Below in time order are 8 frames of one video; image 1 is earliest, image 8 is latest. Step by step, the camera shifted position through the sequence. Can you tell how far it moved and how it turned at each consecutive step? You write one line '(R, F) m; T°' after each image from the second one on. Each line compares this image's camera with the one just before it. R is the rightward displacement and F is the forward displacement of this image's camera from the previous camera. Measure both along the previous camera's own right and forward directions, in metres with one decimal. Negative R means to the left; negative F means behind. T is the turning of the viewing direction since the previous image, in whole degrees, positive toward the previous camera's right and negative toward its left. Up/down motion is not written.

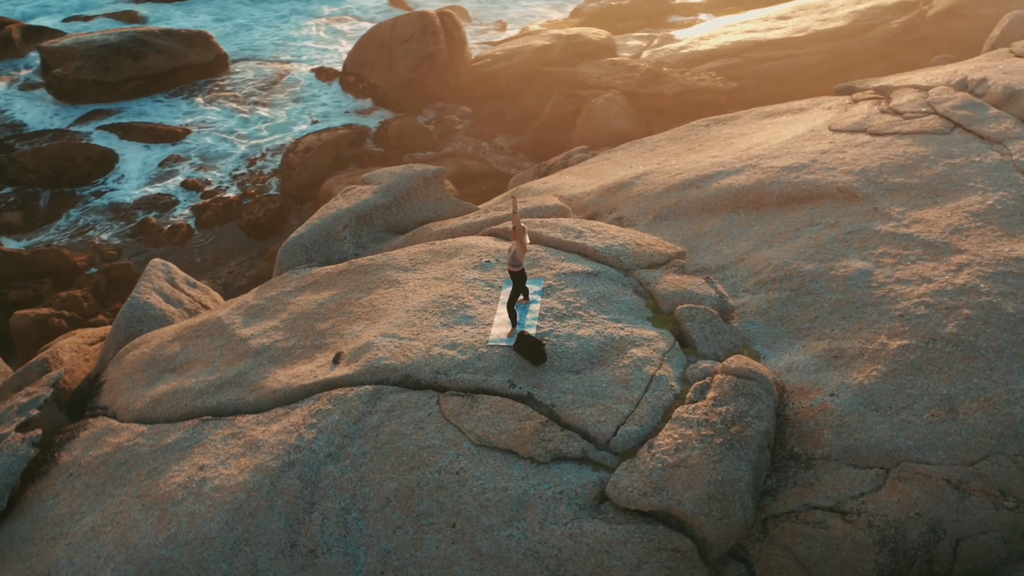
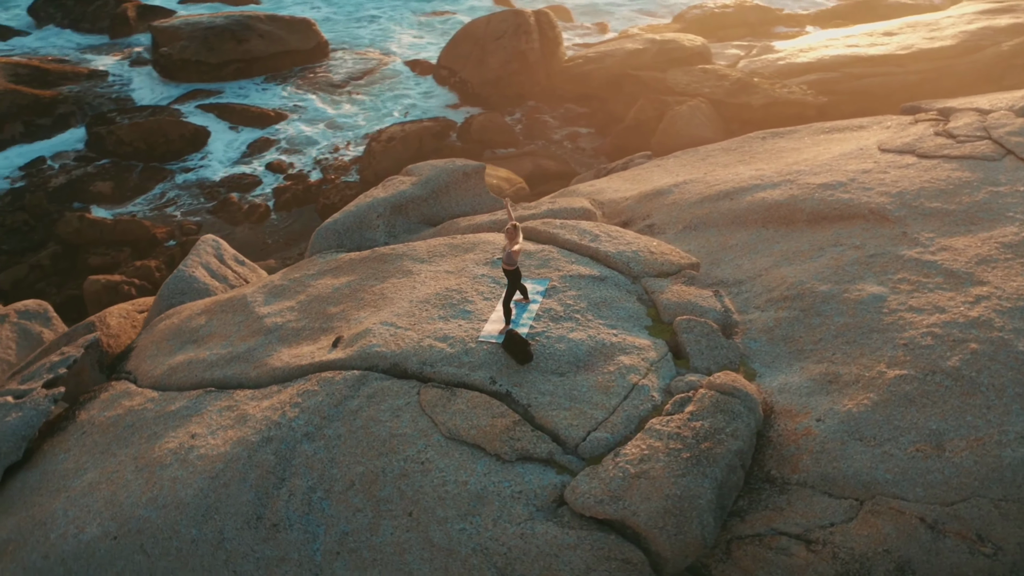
(+0.8, 0.0) m; -7°
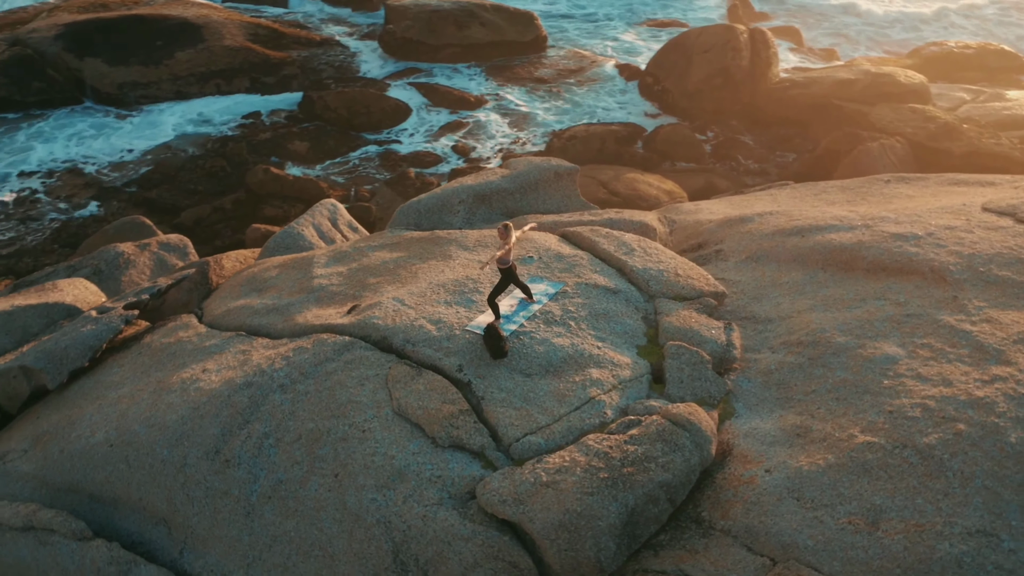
(+1.8, +0.1) m; -14°
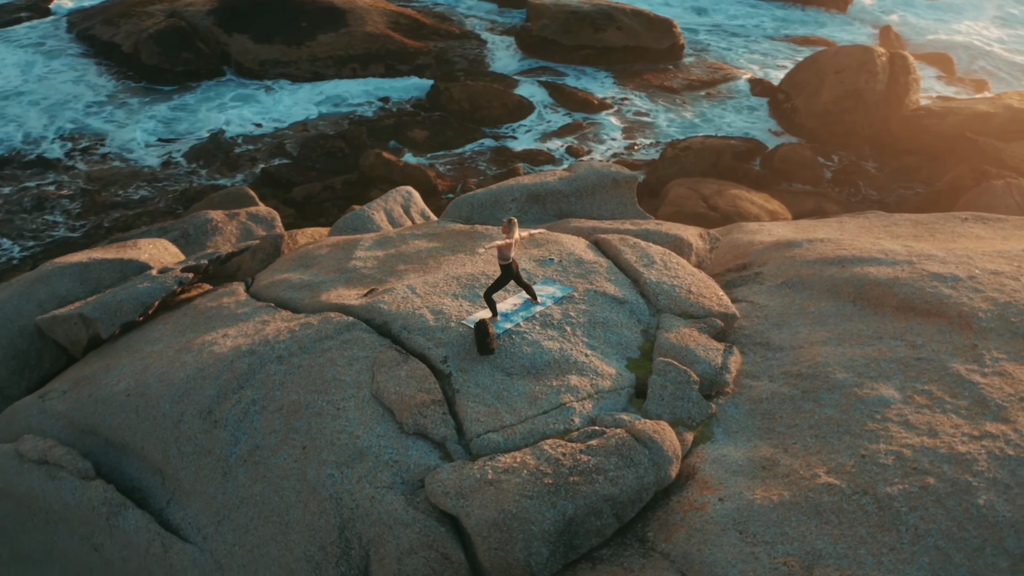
(+1.1, +0.1) m; -9°
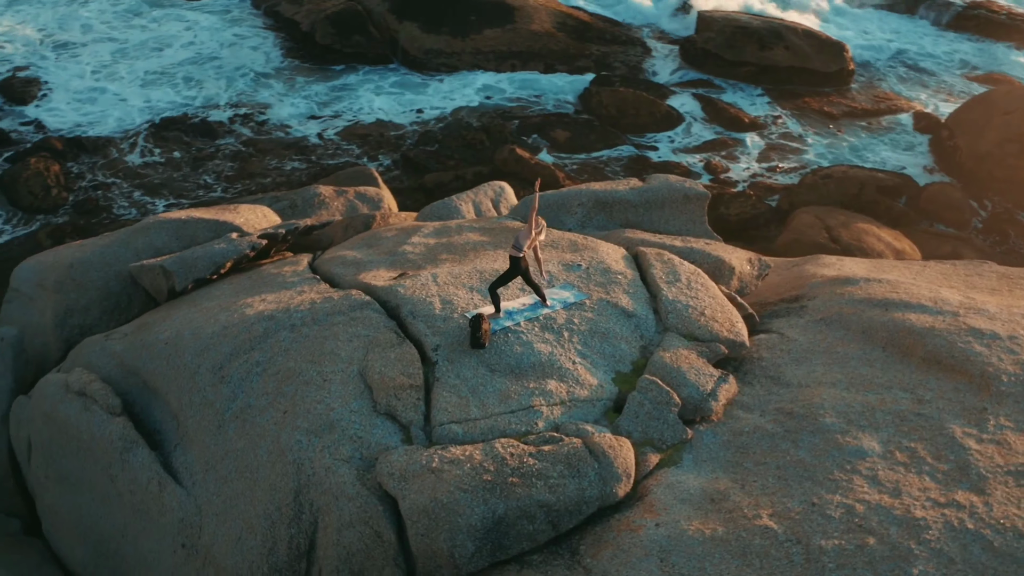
(+1.3, +0.1) m; -11°
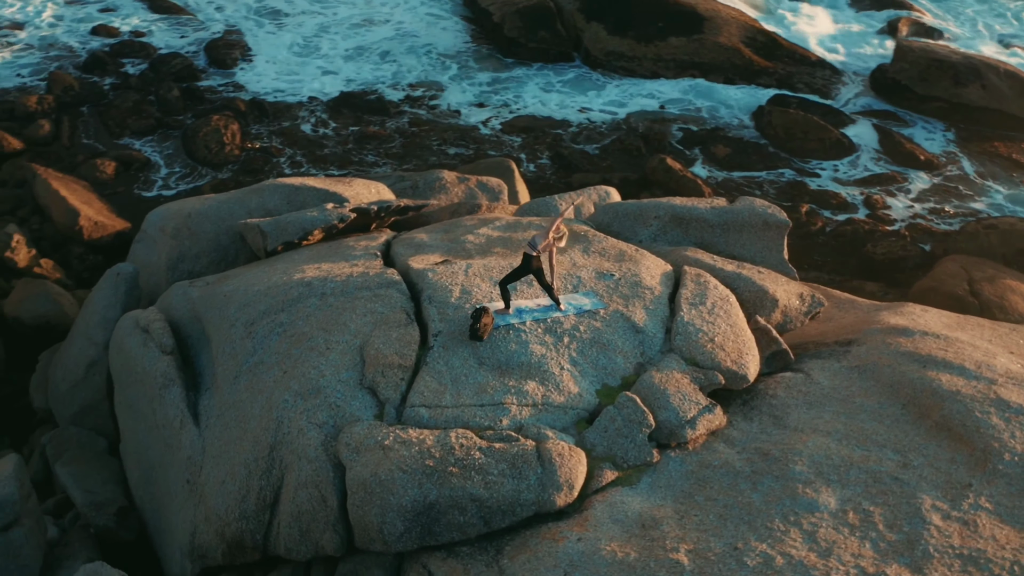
(+1.4, +0.1) m; -12°
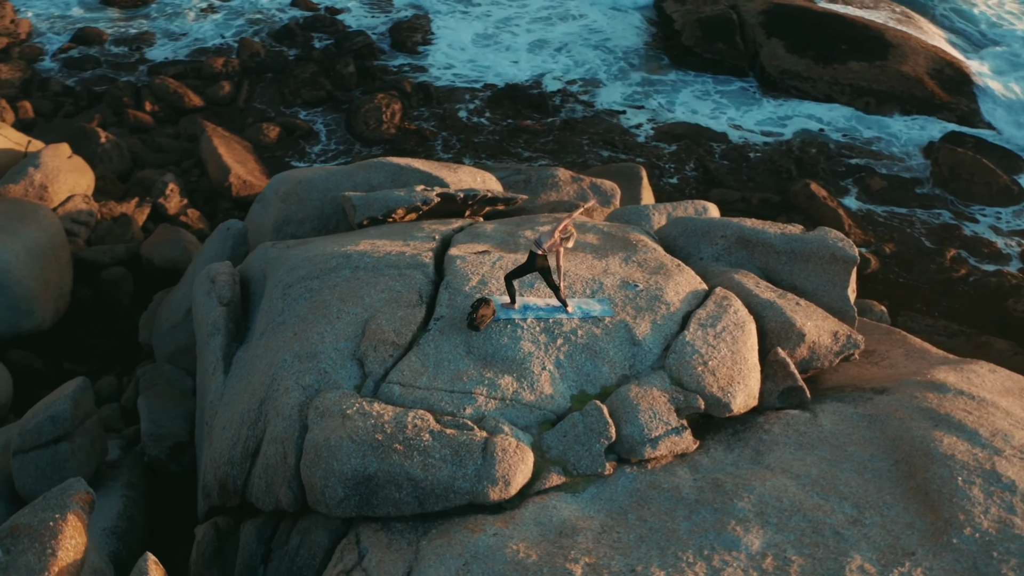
(+1.4, +0.1) m; -11°
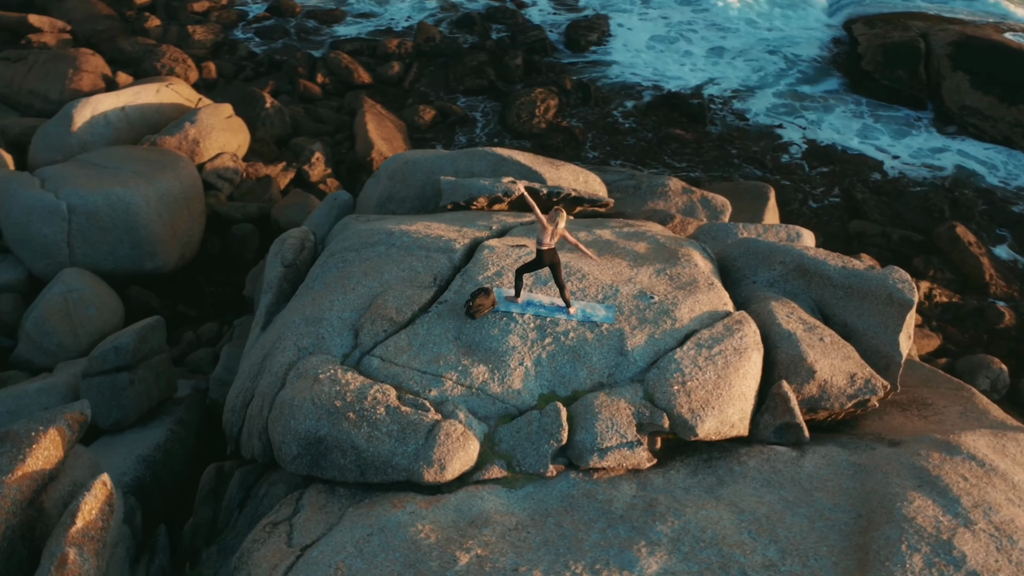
(+1.4, +0.1) m; -11°
